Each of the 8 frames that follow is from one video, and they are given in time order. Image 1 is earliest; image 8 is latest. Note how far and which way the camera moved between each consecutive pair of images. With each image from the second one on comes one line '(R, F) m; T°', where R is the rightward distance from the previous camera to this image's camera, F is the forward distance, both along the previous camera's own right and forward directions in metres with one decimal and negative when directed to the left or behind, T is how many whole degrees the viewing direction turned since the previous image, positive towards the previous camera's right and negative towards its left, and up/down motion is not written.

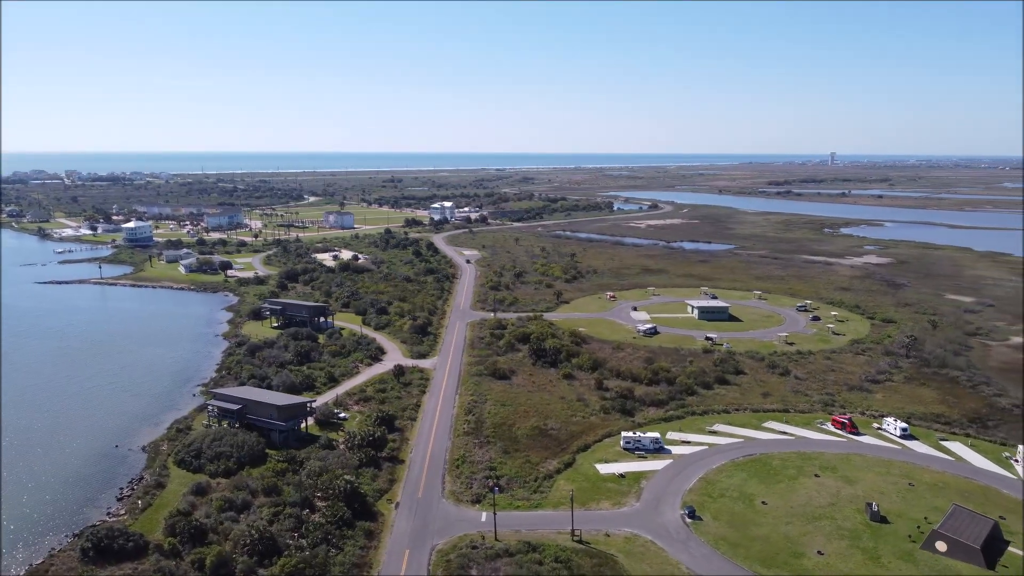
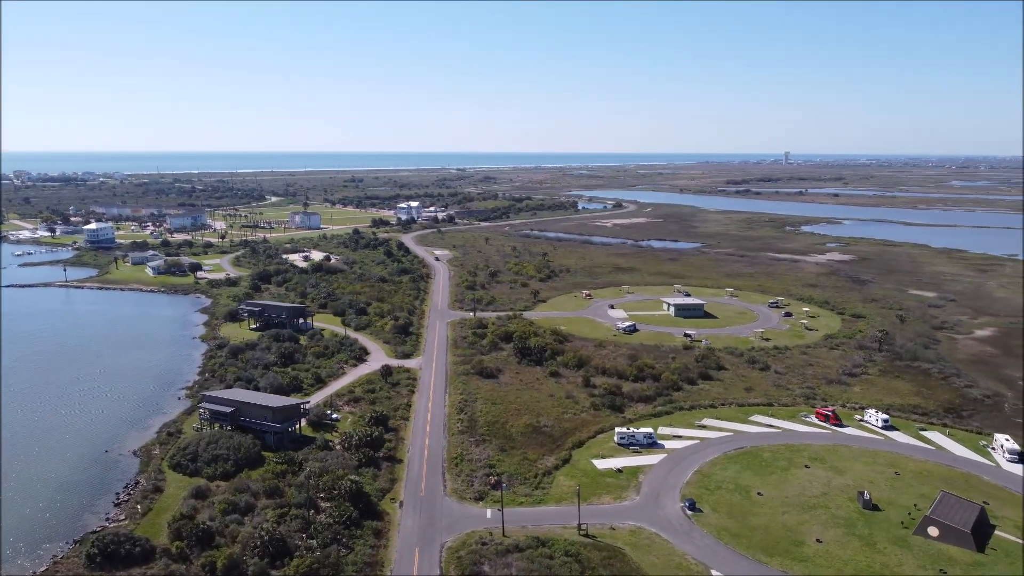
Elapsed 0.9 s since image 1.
(-0.9, 0.0) m; +2°
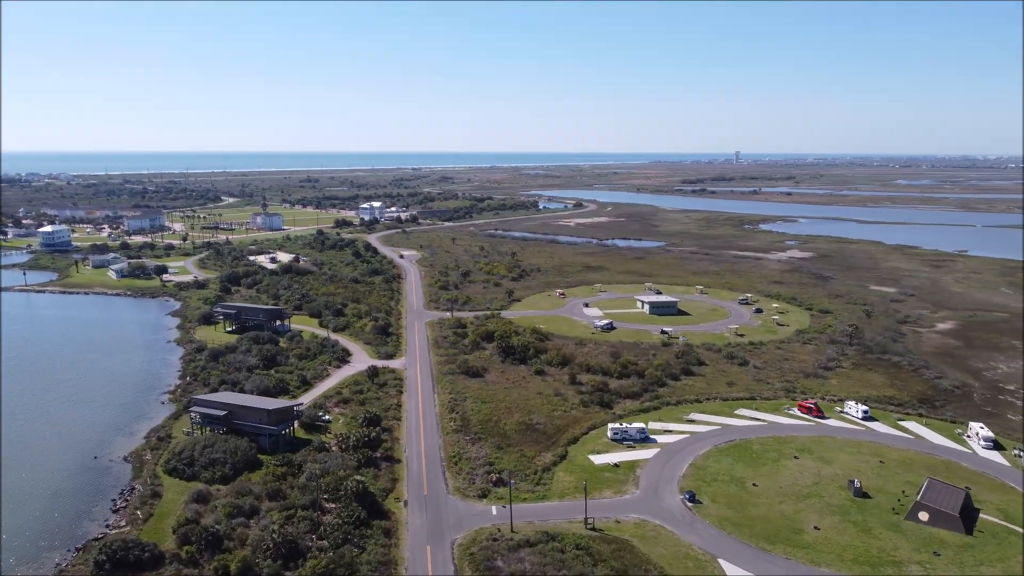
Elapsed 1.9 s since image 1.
(-1.0, 0.0) m; +2°
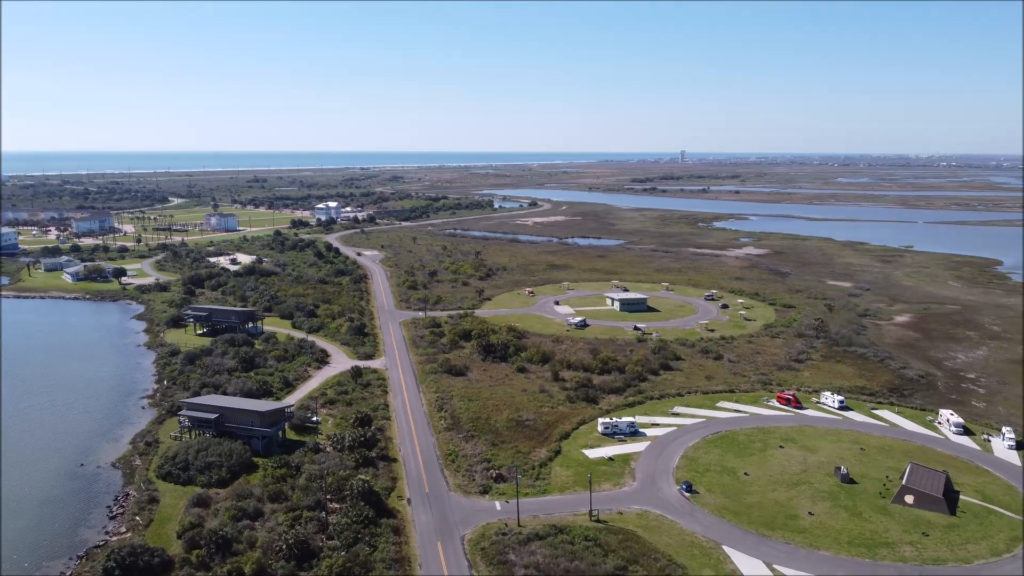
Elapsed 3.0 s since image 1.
(-1.1, -0.1) m; +3°
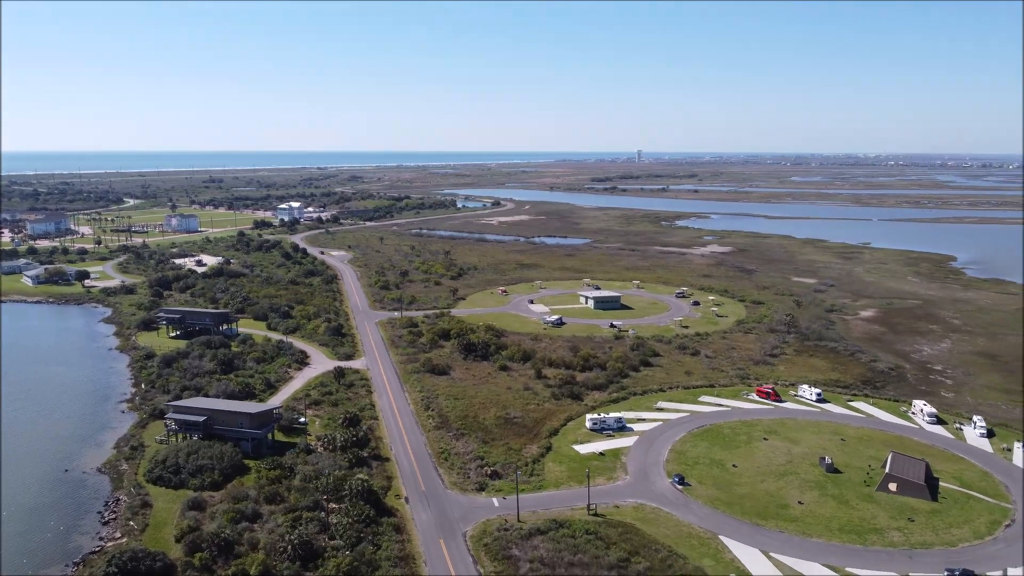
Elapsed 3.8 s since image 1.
(-0.8, -0.1) m; +2°
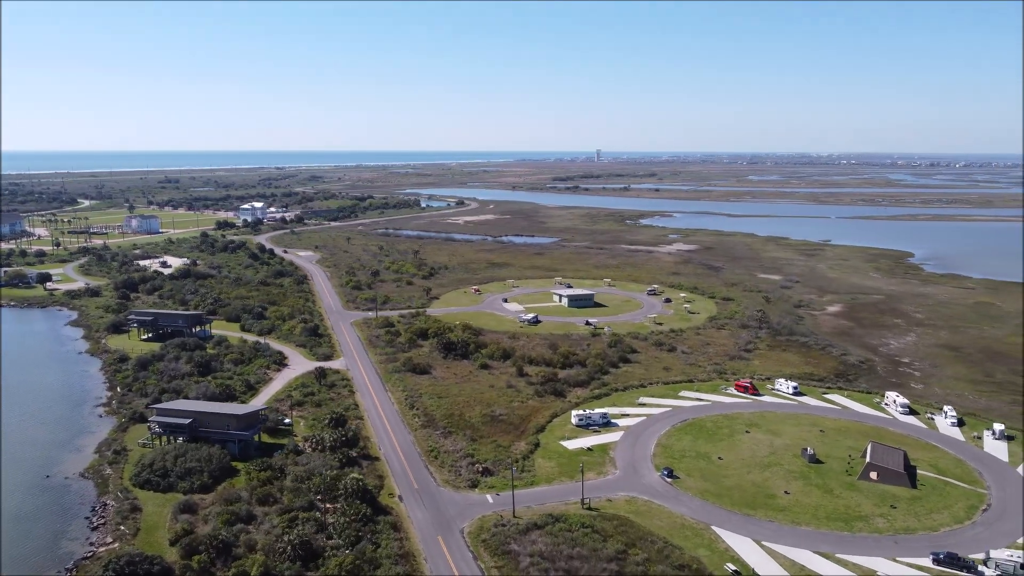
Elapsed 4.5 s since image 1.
(-0.6, -0.1) m; +2°
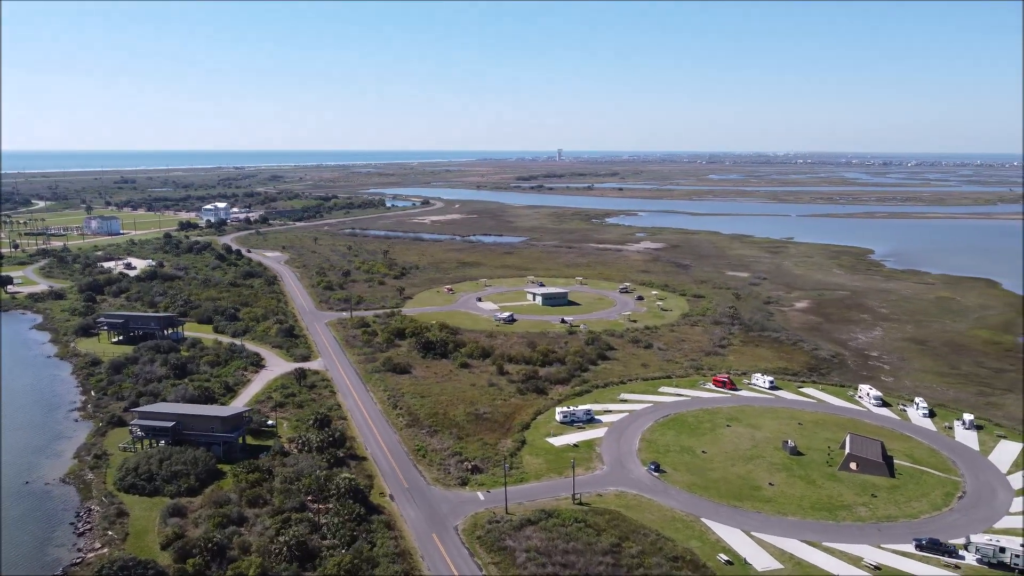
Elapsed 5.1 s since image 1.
(-0.5, -0.1) m; +2°
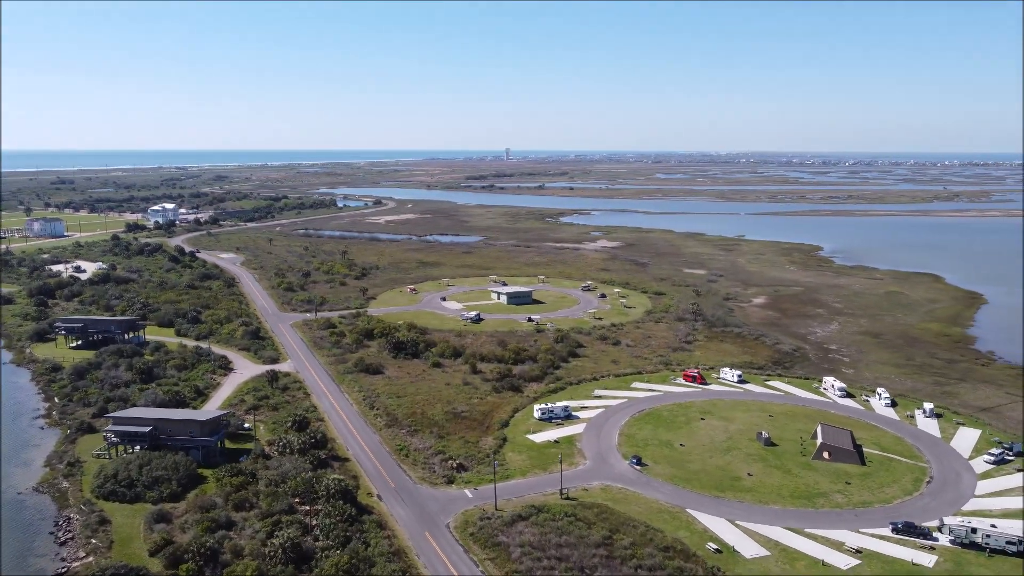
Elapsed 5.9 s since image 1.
(-0.7, -0.2) m; +3°
